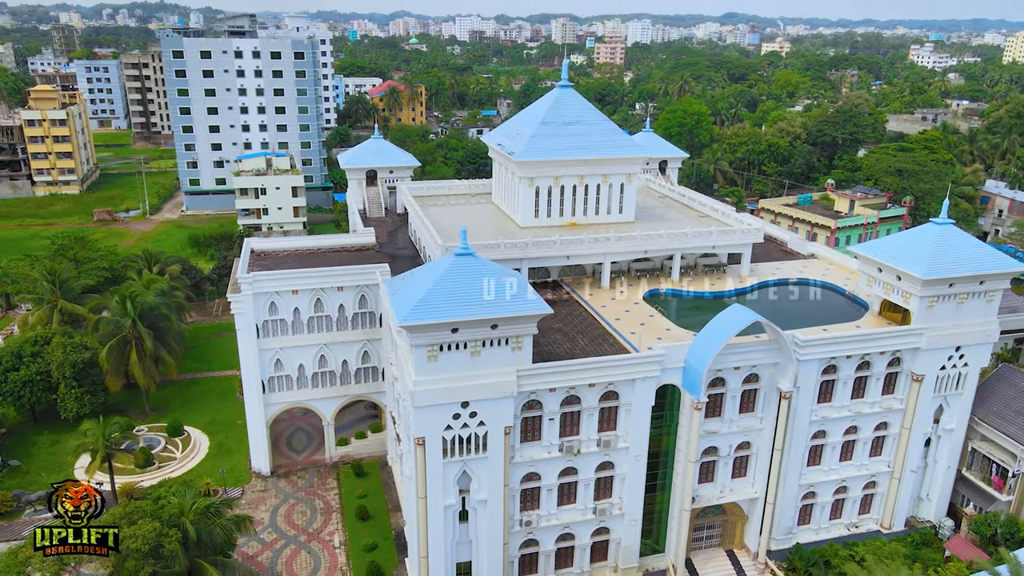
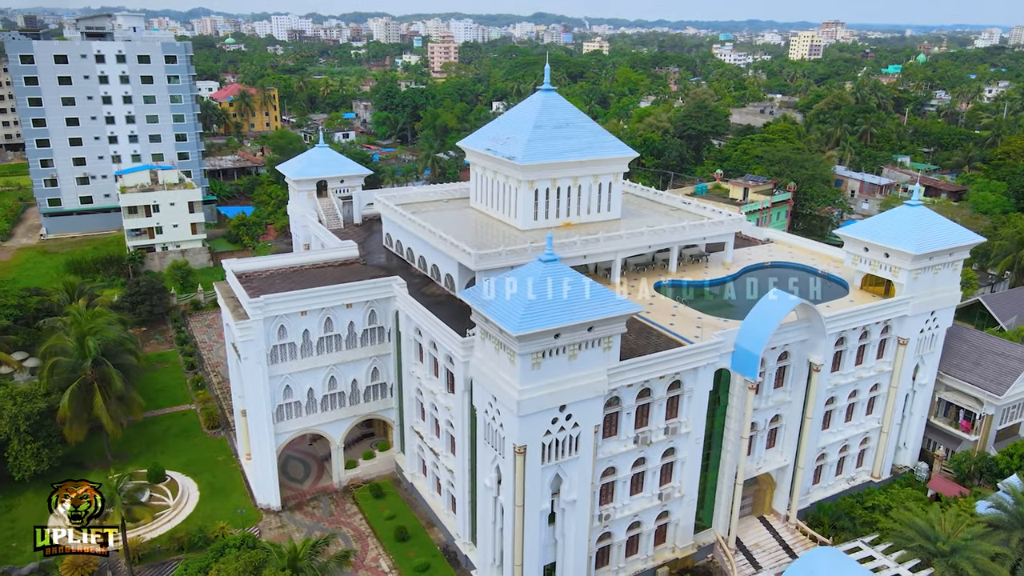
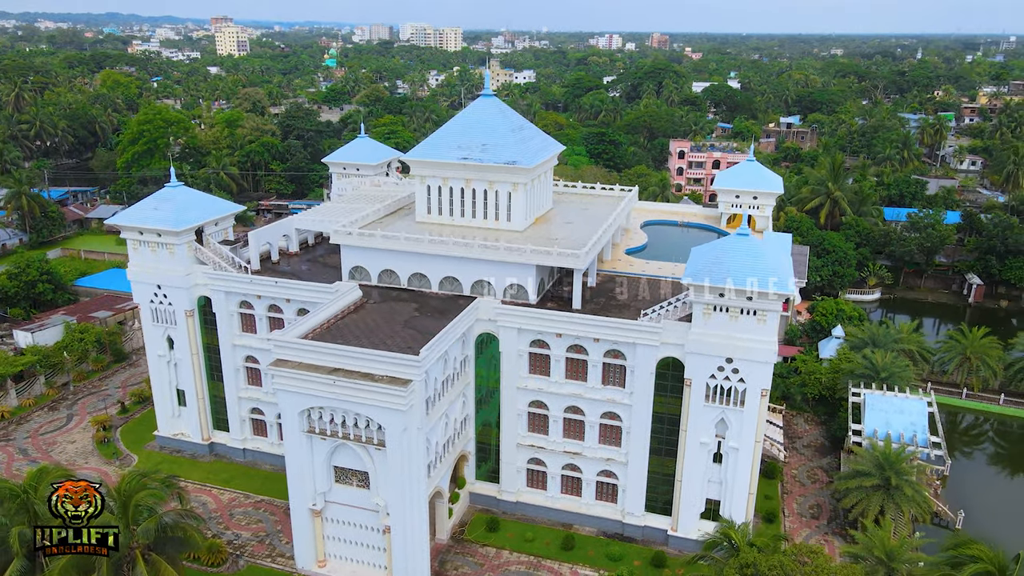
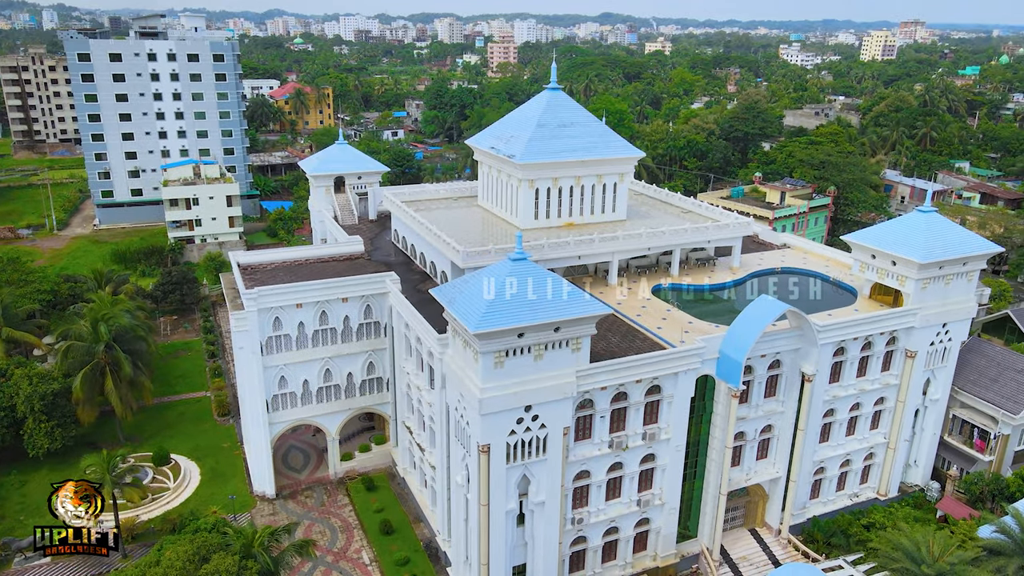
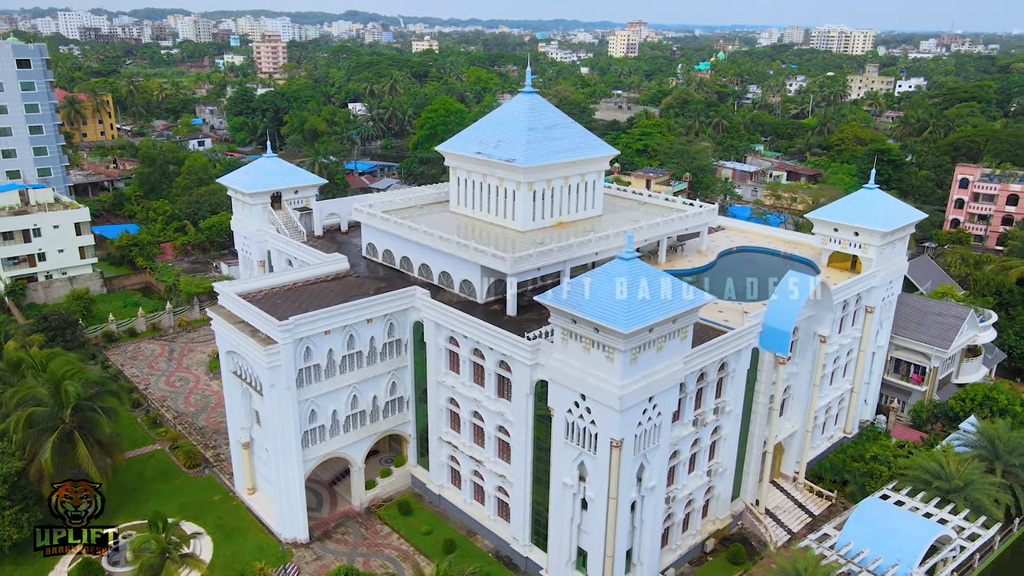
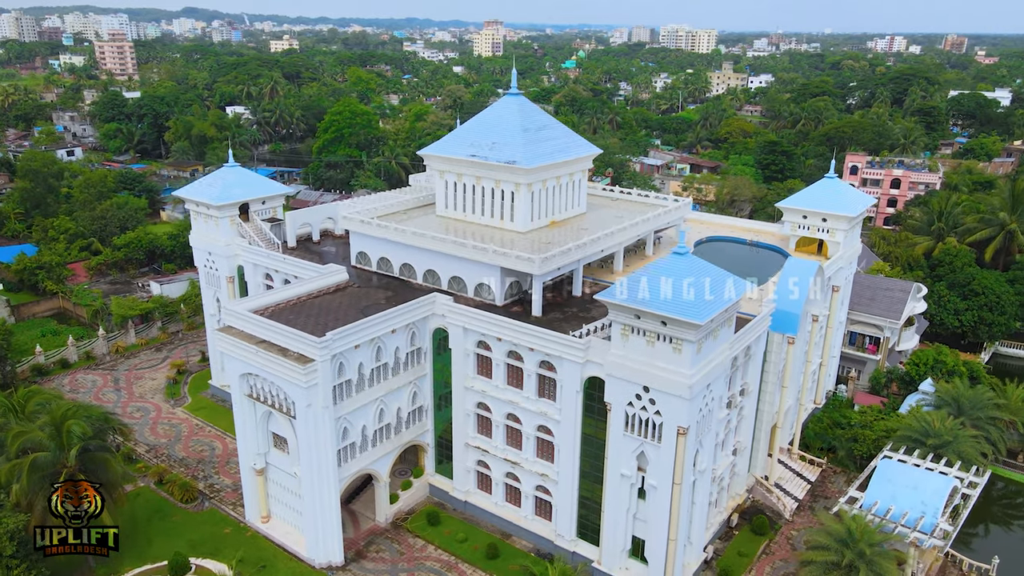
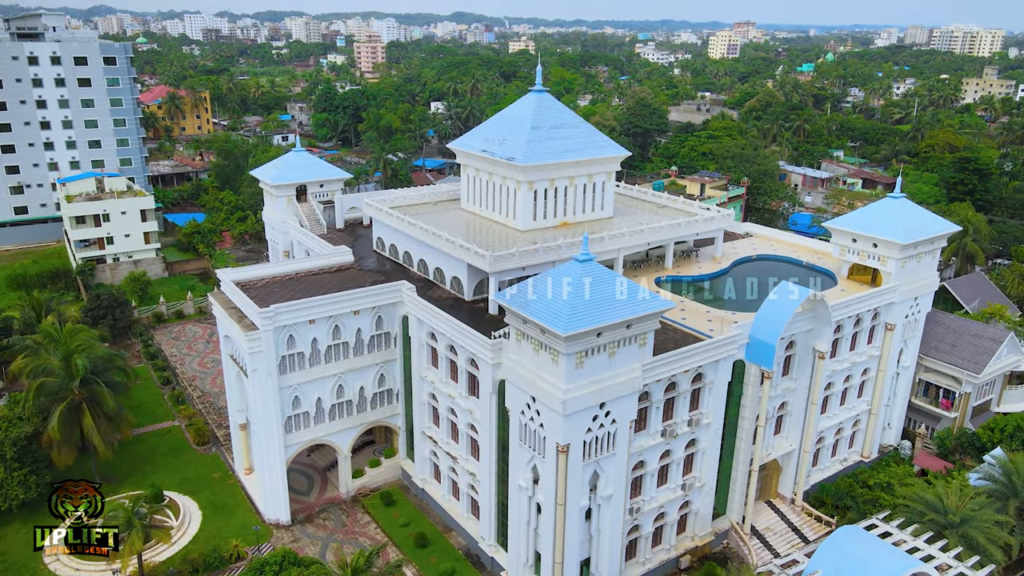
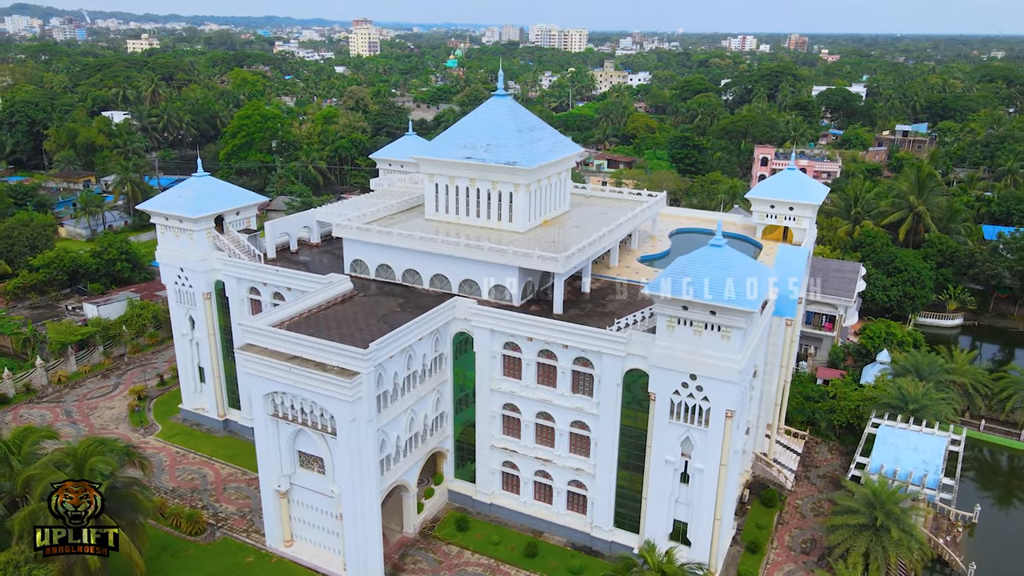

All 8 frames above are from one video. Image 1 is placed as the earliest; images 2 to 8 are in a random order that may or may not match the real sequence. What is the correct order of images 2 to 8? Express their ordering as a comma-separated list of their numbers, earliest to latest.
4, 2, 7, 5, 6, 8, 3
